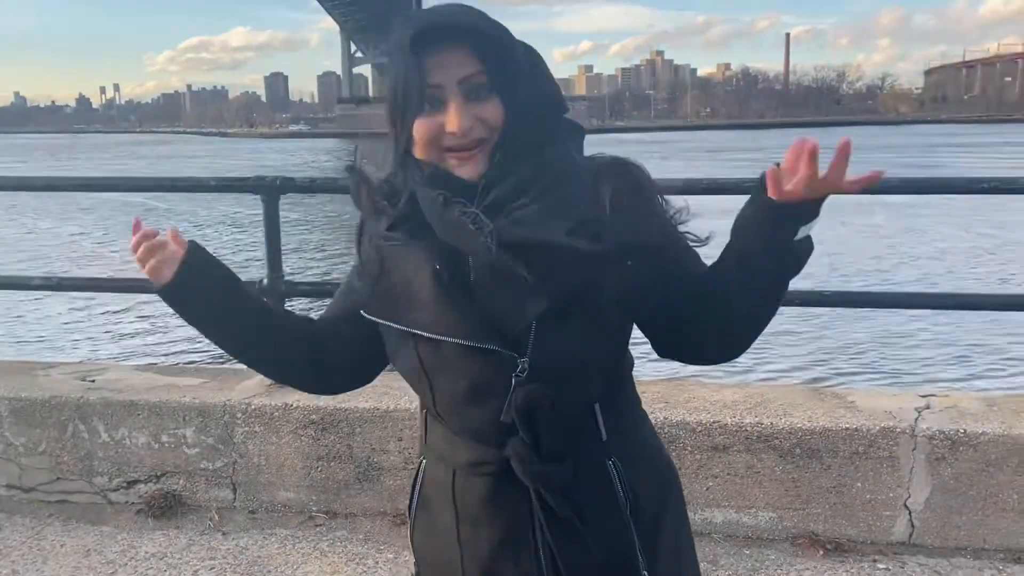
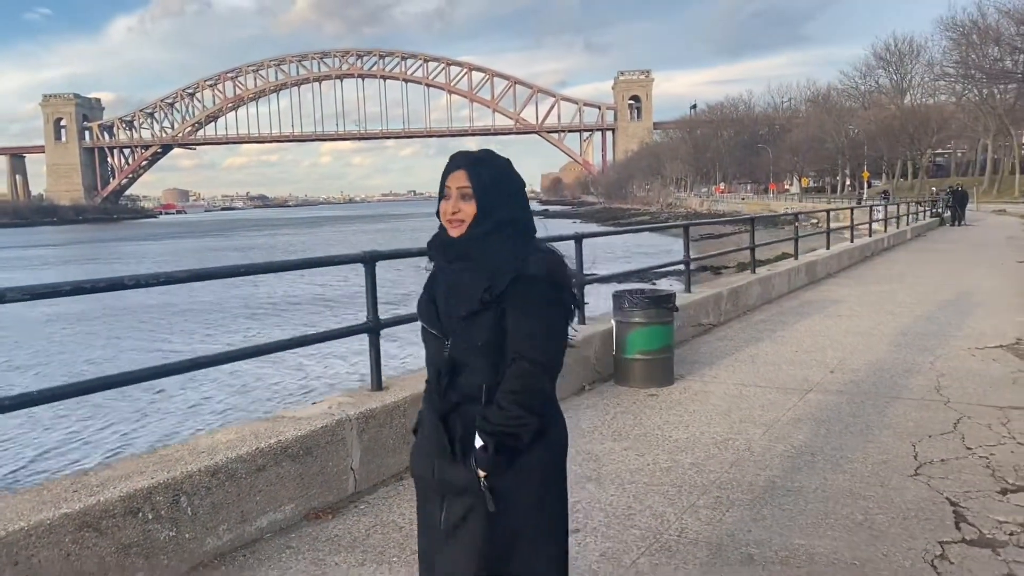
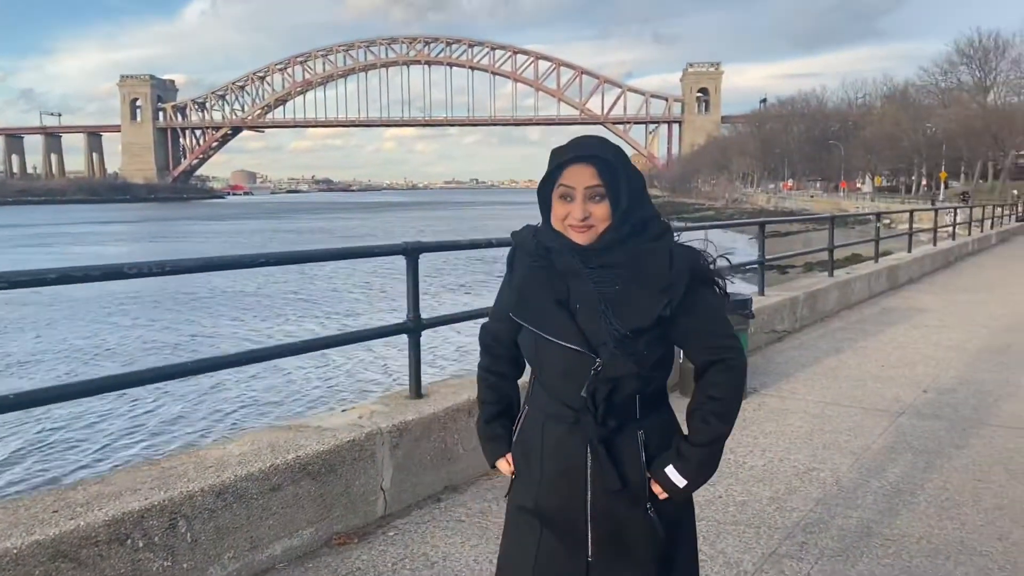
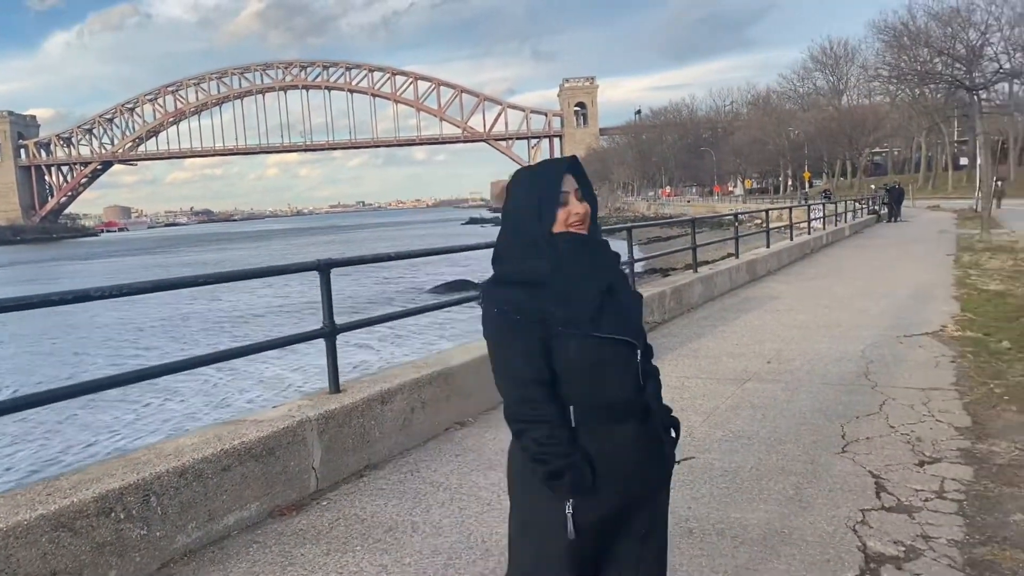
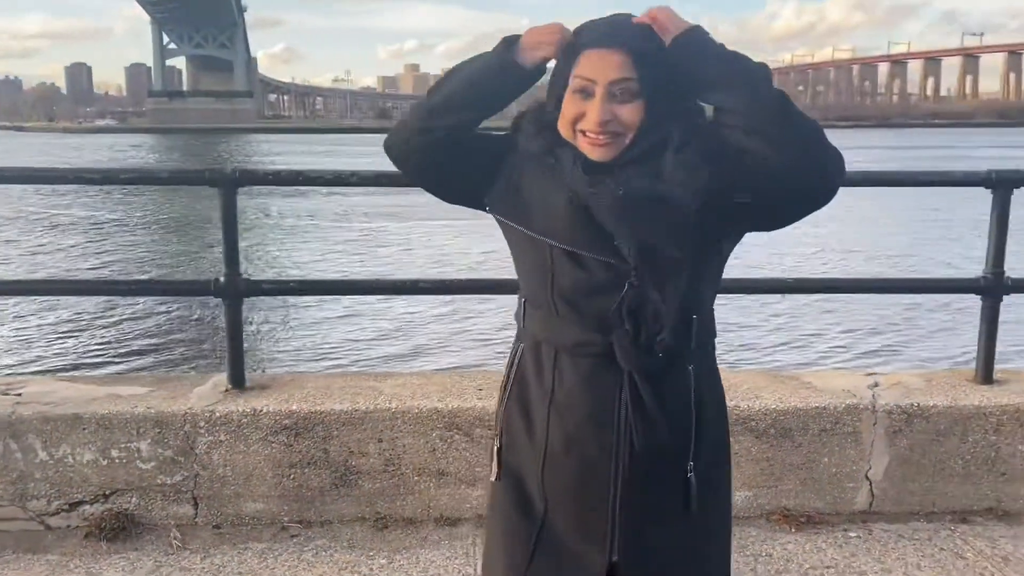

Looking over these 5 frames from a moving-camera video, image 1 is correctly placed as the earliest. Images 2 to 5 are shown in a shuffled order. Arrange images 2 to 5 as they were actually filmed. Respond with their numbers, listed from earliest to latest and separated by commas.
5, 3, 2, 4
